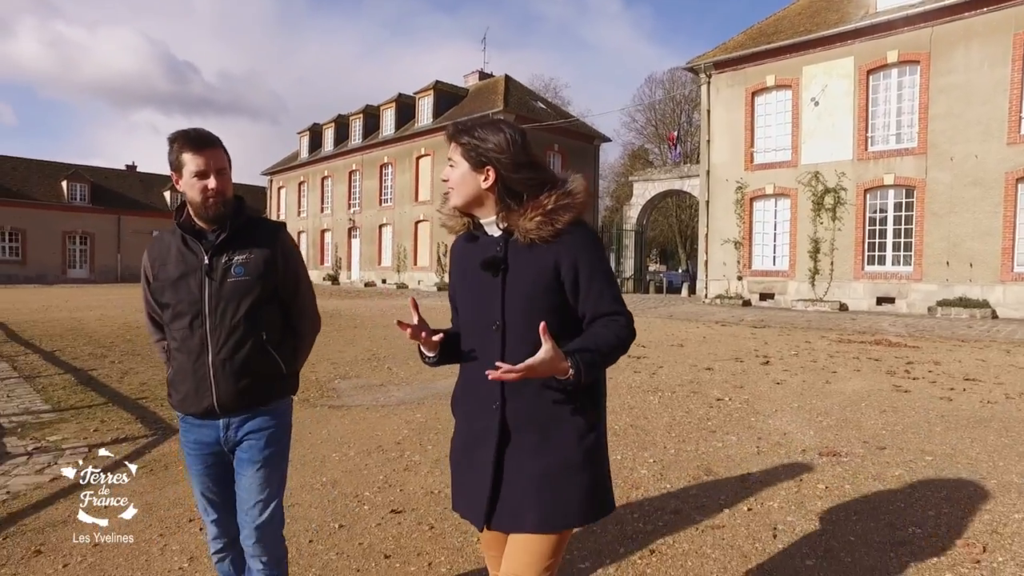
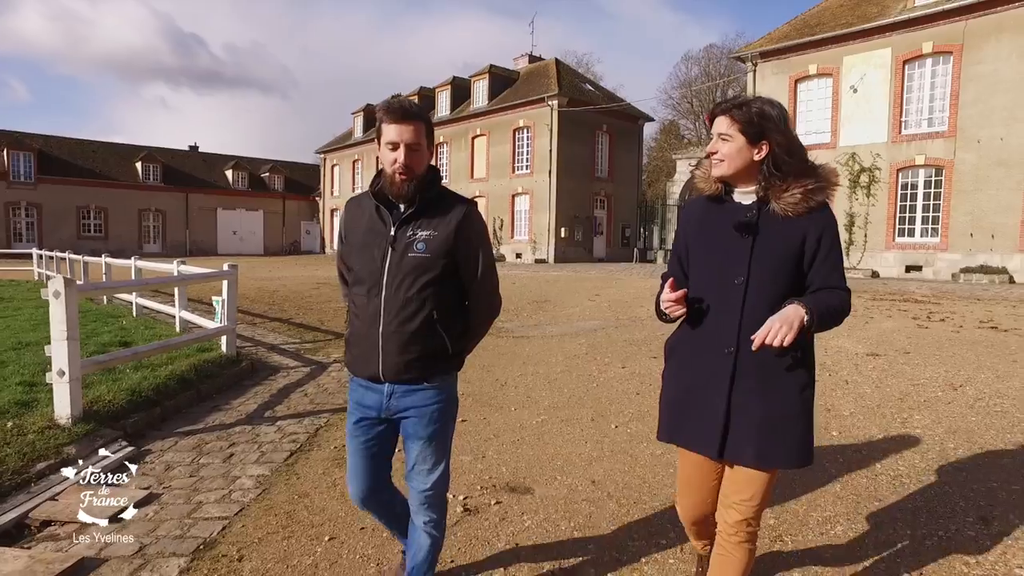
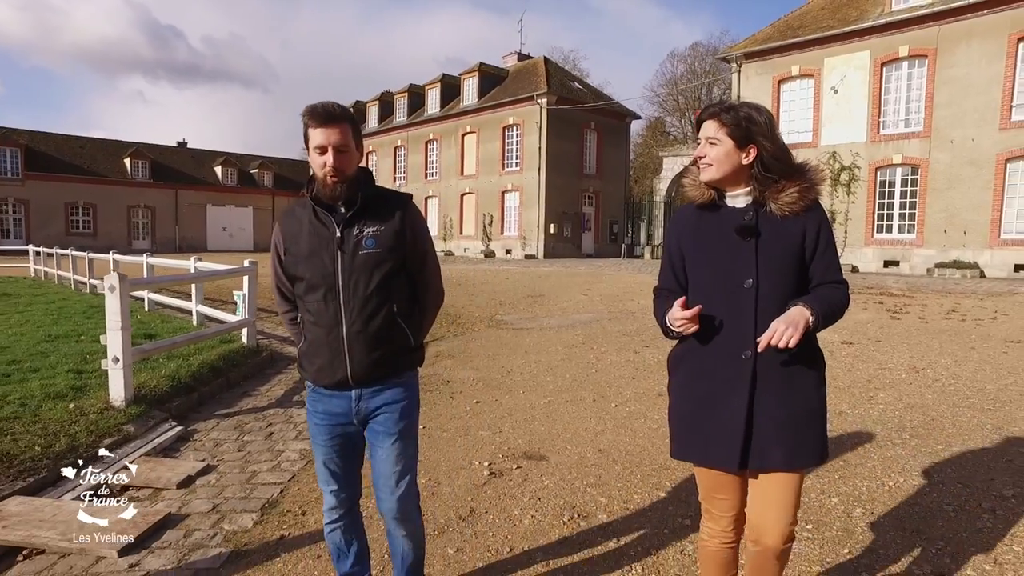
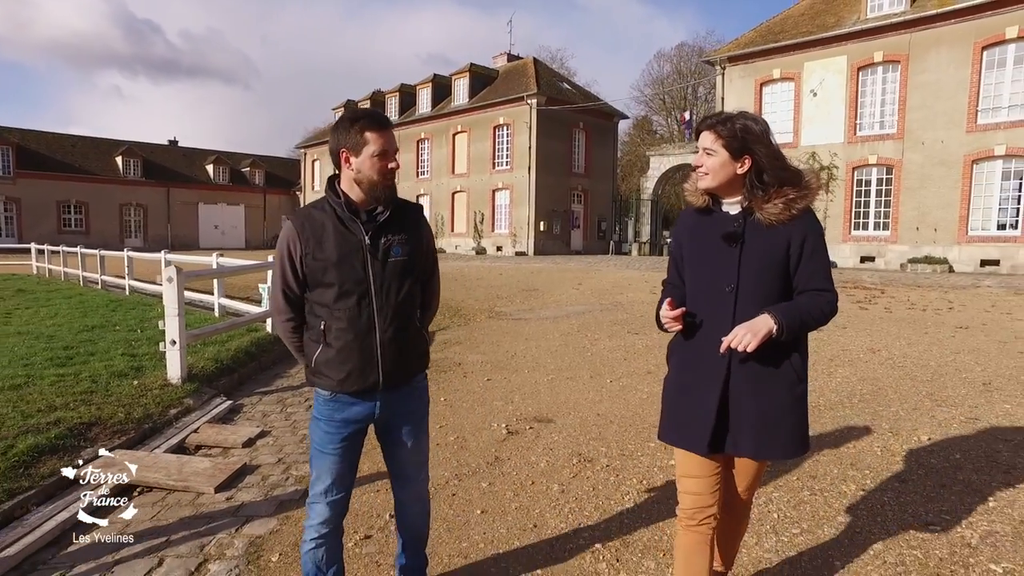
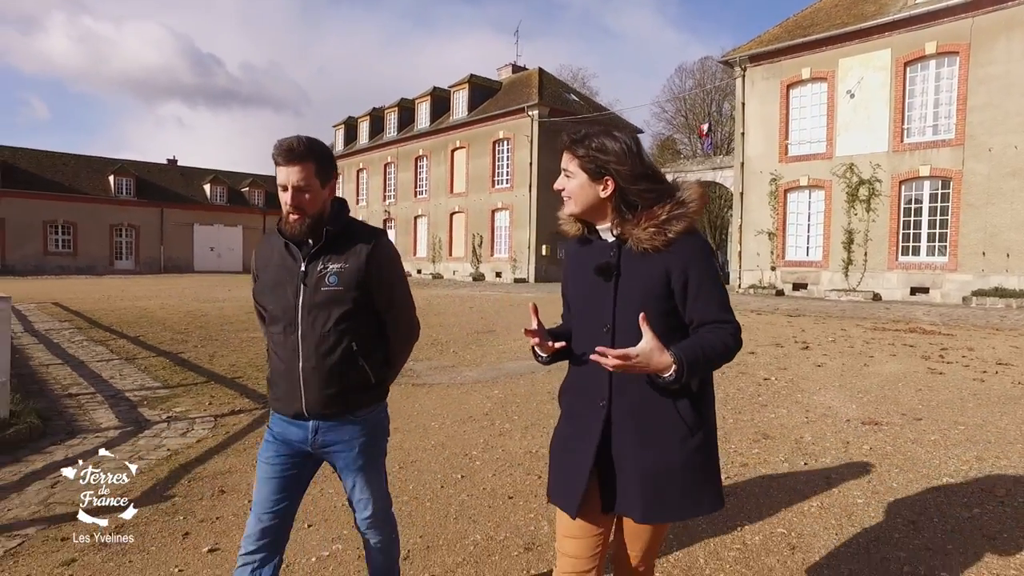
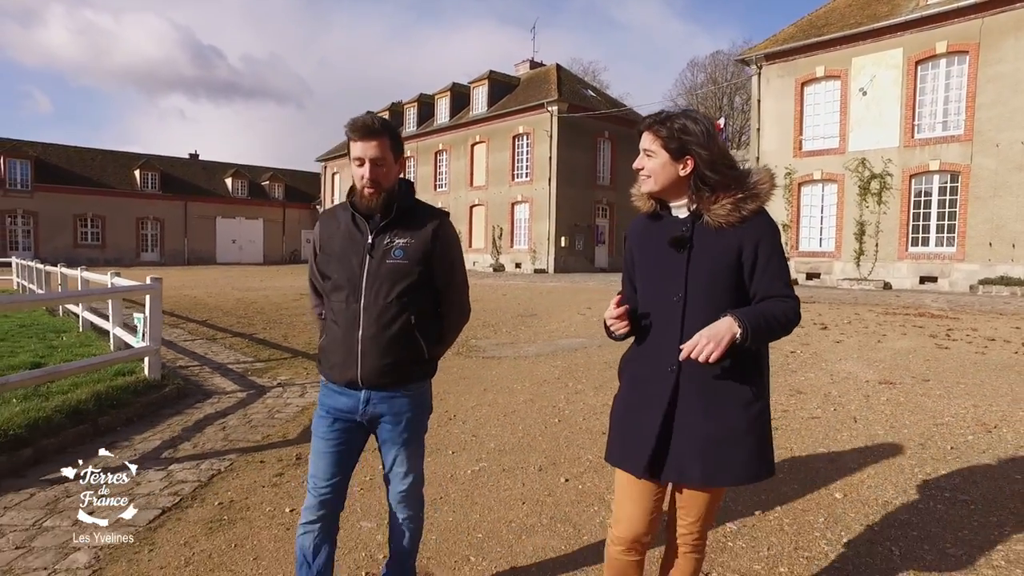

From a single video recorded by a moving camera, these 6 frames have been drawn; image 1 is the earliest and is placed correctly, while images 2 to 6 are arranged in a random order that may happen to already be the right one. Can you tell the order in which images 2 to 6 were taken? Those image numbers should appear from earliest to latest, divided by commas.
5, 6, 2, 3, 4
